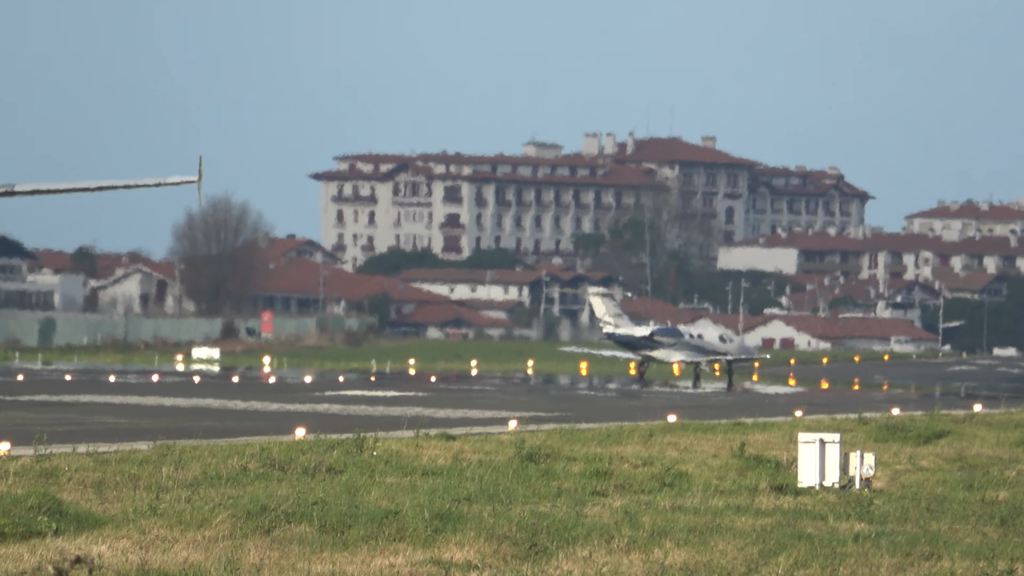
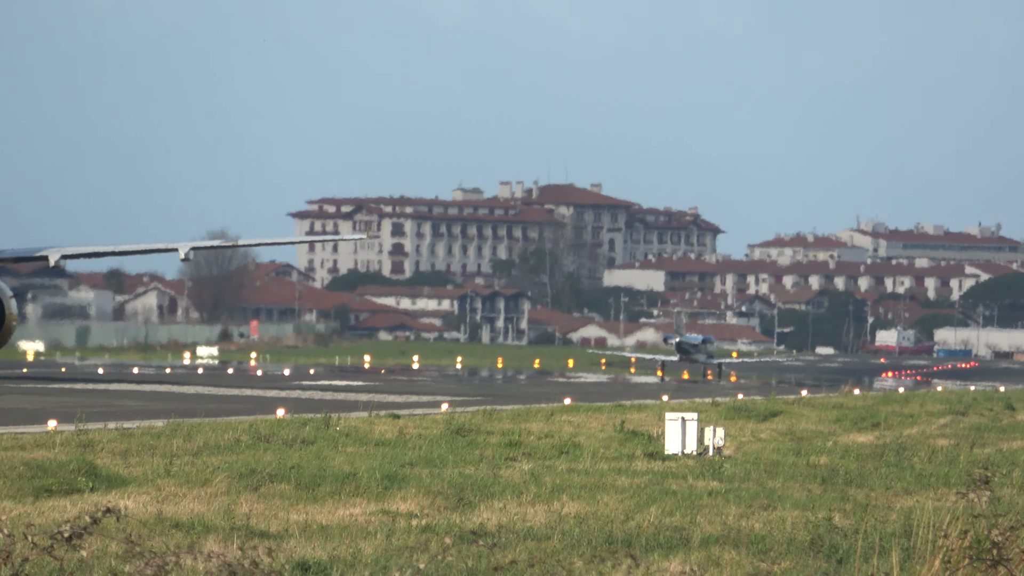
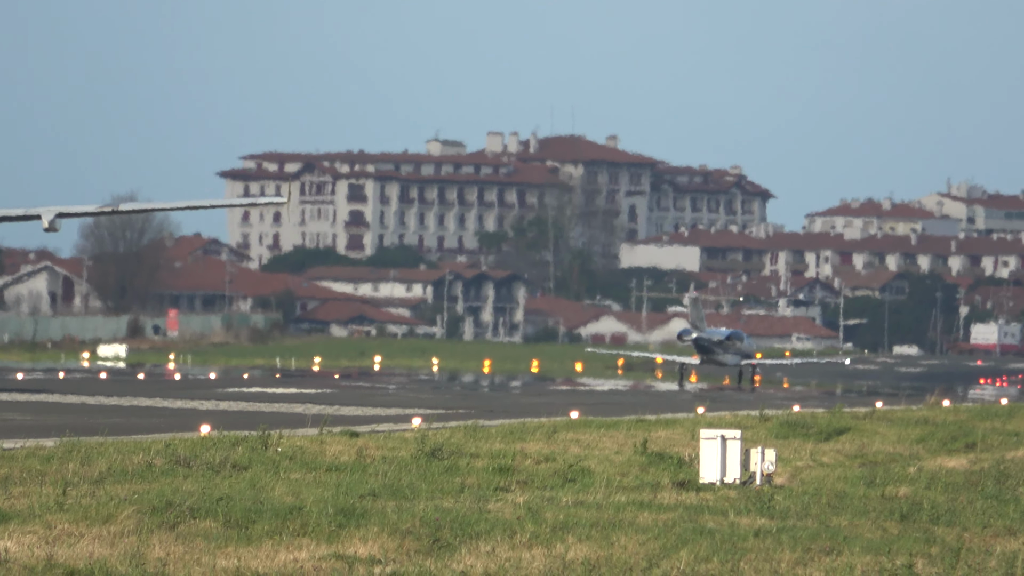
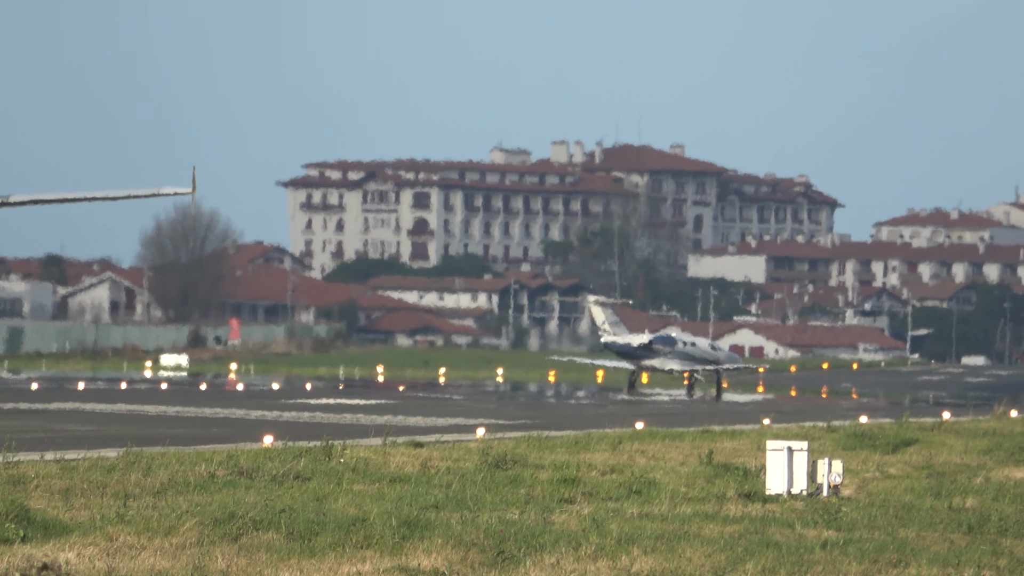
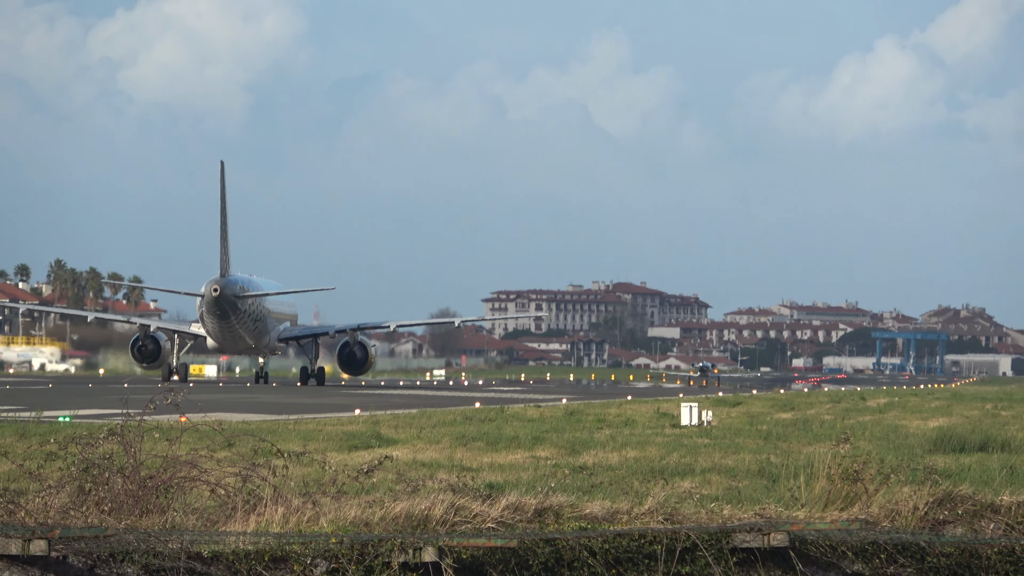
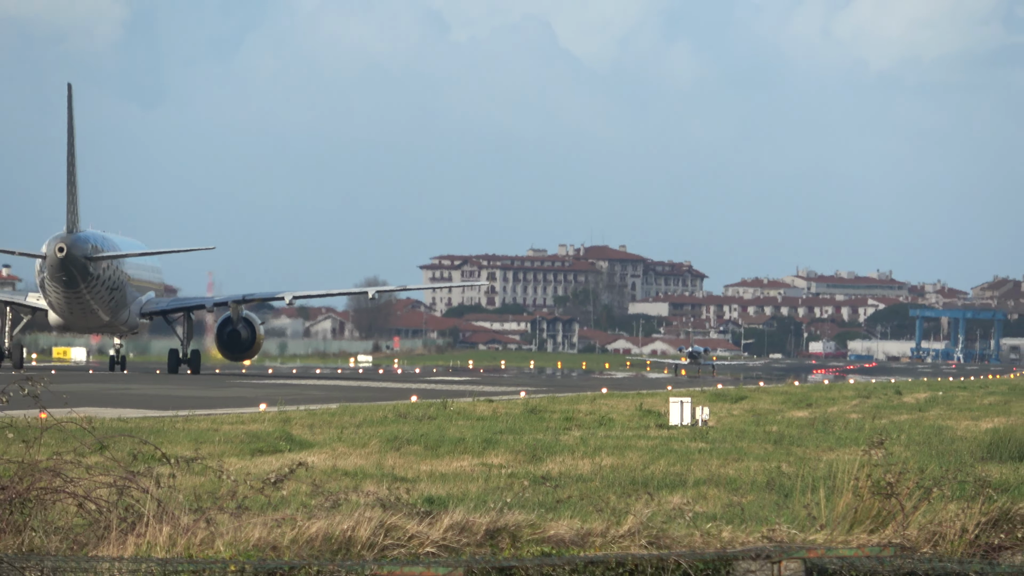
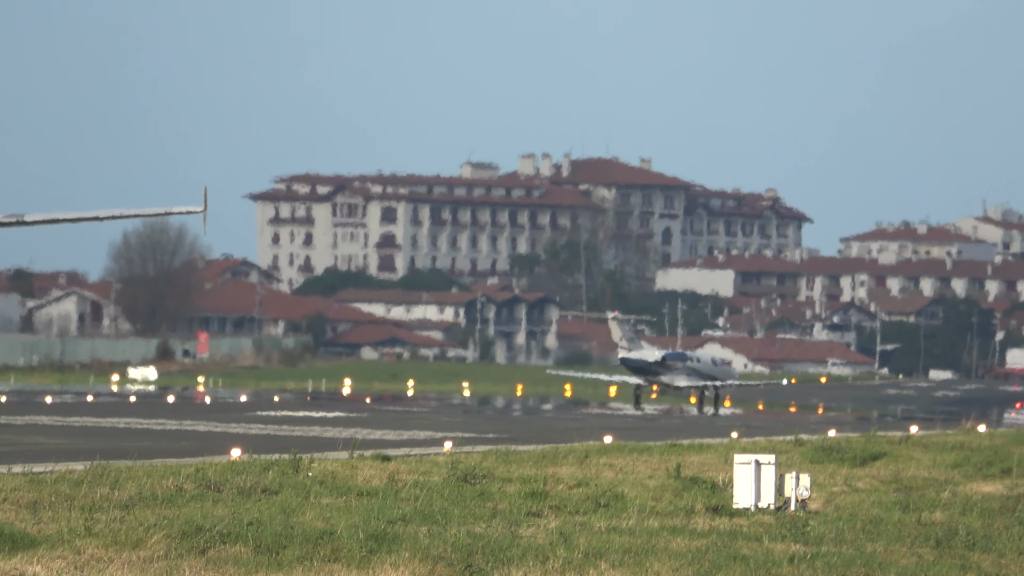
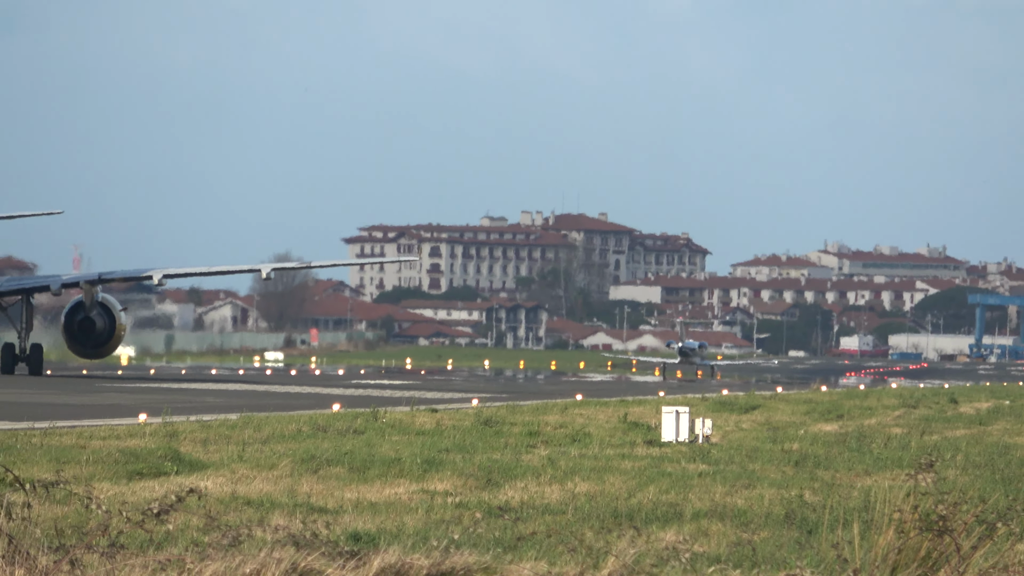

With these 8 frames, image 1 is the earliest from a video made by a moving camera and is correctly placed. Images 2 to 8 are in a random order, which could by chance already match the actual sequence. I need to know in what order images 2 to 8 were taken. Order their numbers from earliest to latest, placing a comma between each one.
4, 7, 3, 2, 8, 6, 5
